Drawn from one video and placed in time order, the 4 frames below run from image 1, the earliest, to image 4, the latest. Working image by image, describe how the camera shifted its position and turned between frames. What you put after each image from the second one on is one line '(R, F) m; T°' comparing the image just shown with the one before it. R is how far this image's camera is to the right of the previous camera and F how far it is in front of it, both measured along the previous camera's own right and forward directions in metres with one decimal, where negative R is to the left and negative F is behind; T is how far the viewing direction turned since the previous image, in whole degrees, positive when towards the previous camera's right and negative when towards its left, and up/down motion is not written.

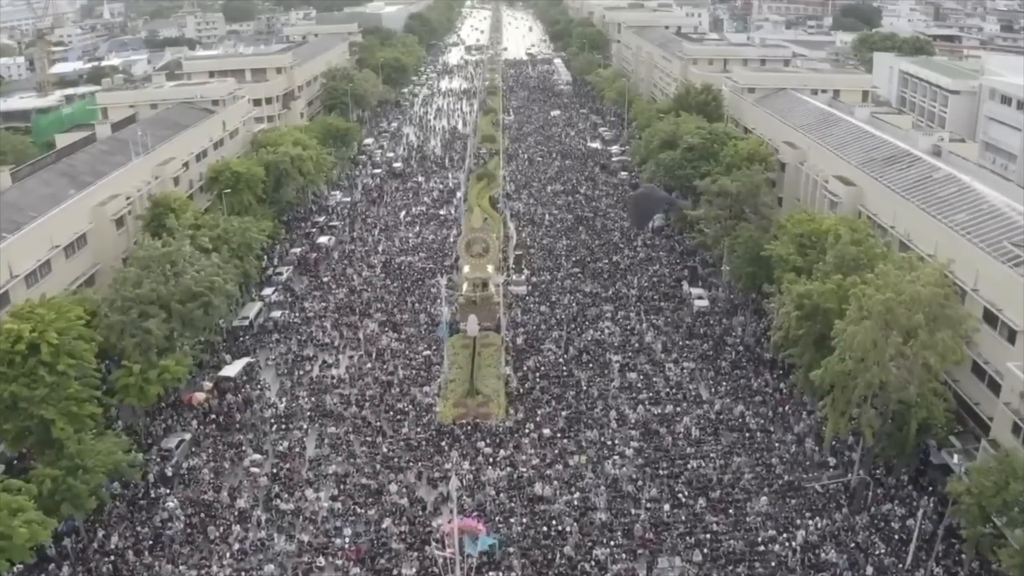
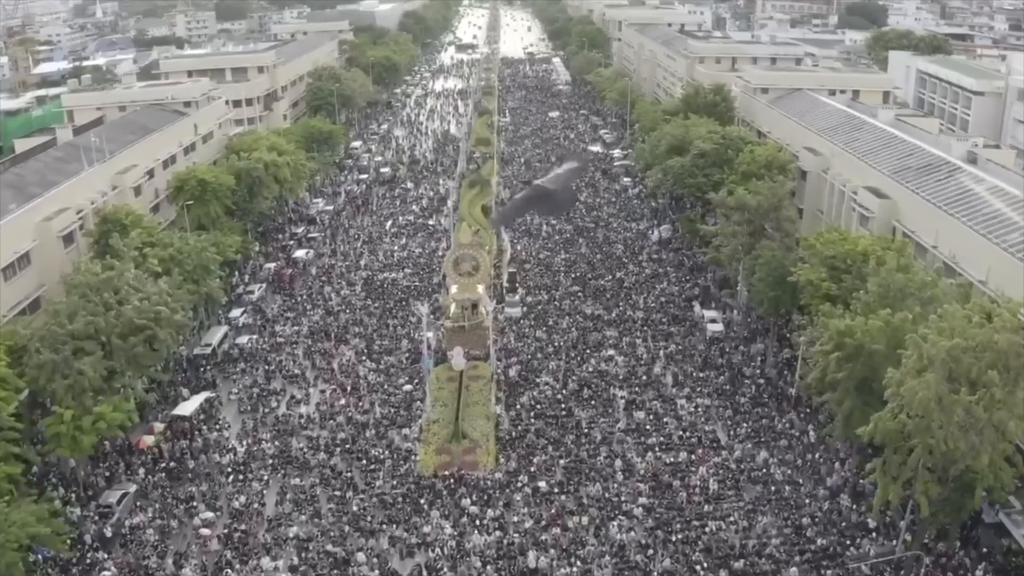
(+0.3, +4.4) m; 0°
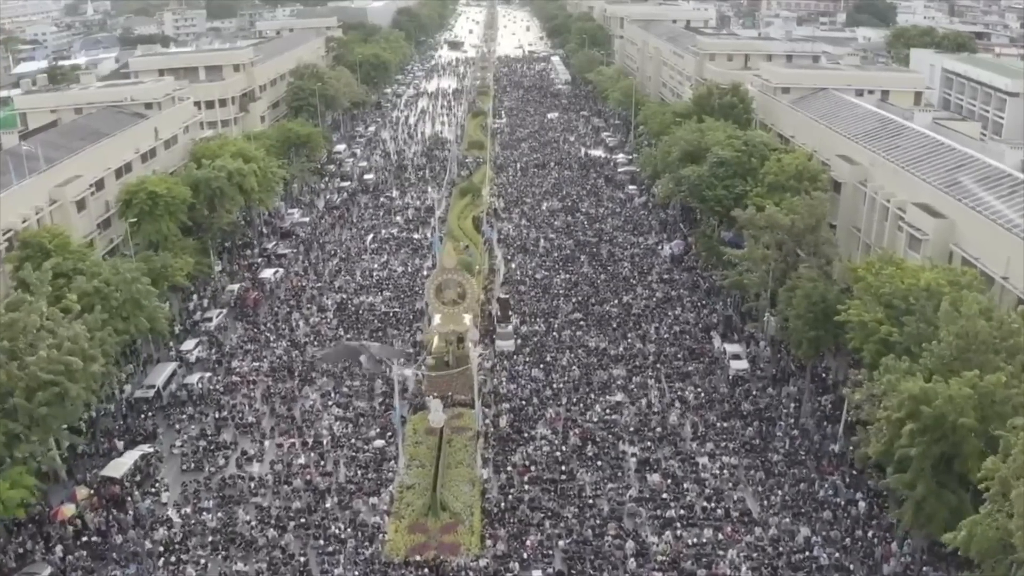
(+0.3, +5.4) m; 0°
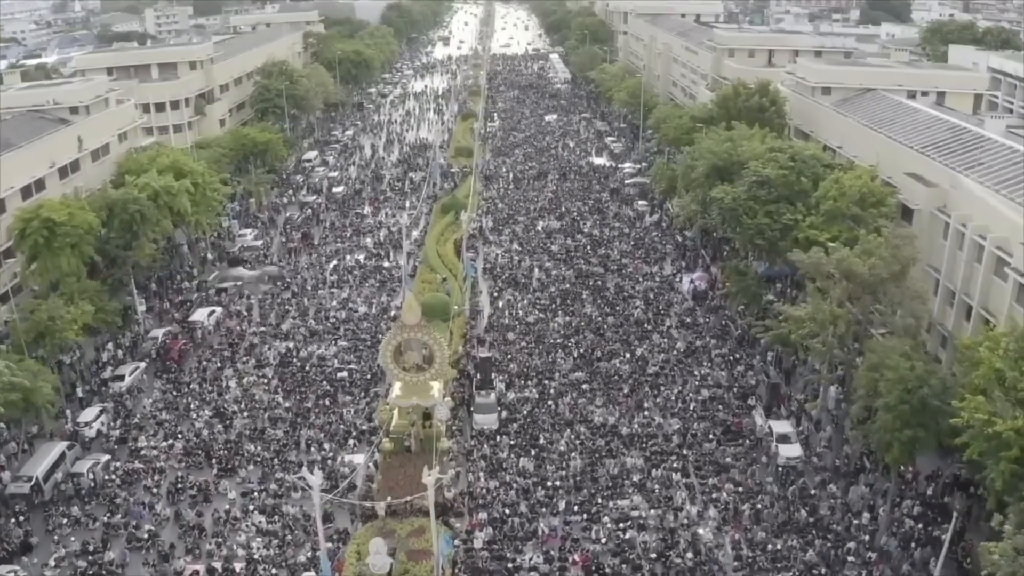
(+0.6, +7.9) m; 0°
